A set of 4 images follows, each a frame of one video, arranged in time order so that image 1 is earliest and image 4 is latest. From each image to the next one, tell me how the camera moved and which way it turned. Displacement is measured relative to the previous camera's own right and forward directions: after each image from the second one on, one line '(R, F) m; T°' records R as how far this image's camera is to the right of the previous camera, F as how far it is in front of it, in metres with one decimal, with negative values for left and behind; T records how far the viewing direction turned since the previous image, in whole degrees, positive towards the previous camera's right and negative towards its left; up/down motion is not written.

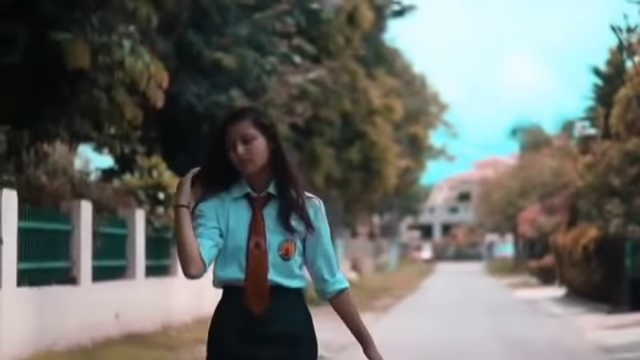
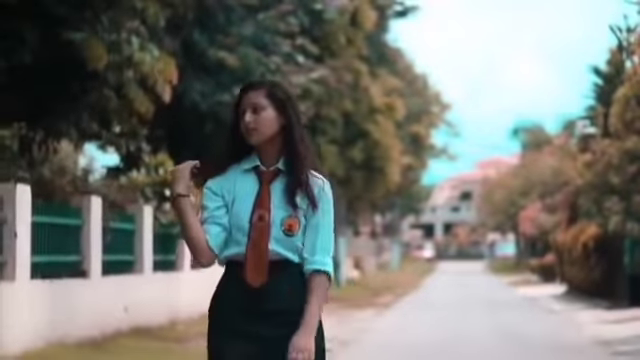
(0.0, -0.4) m; 0°
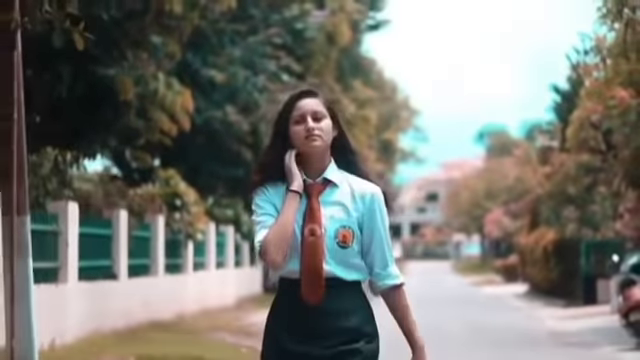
(-0.4, -2.7) m; +1°
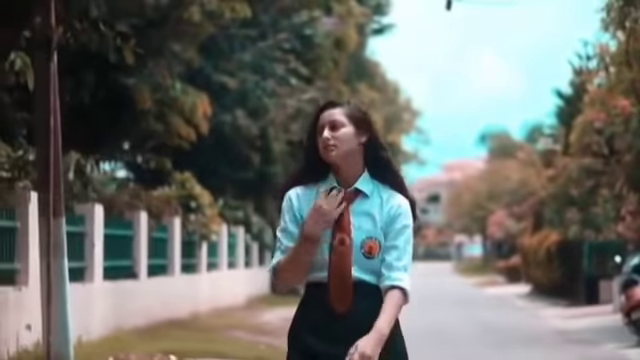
(-0.2, -0.7) m; 0°
